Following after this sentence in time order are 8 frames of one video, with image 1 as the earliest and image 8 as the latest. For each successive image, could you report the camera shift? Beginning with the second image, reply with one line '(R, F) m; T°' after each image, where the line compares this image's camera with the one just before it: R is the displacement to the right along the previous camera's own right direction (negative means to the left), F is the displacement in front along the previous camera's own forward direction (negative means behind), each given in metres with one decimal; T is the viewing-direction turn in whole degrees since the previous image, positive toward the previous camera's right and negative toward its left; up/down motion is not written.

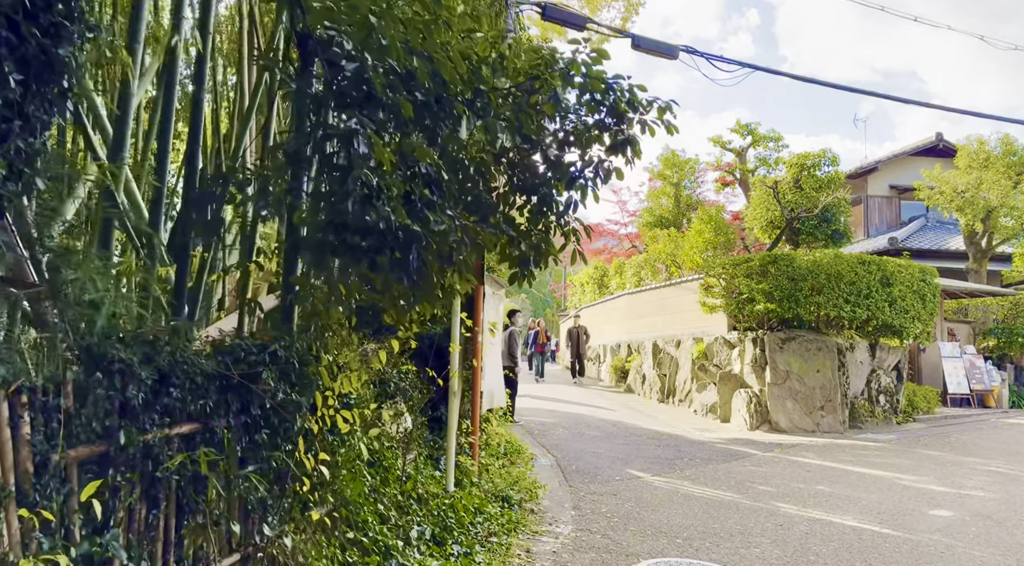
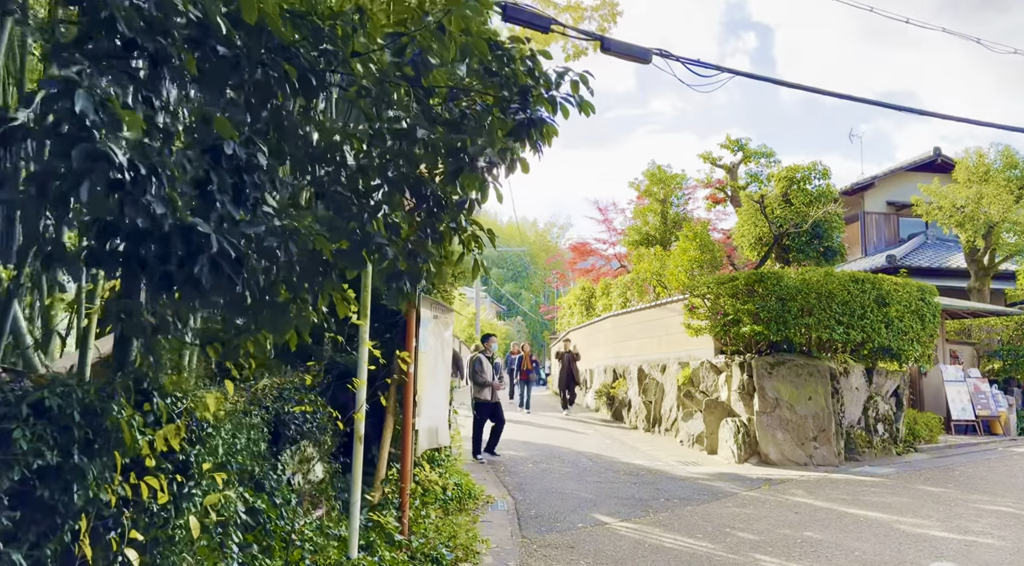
(+0.5, +0.8) m; 0°
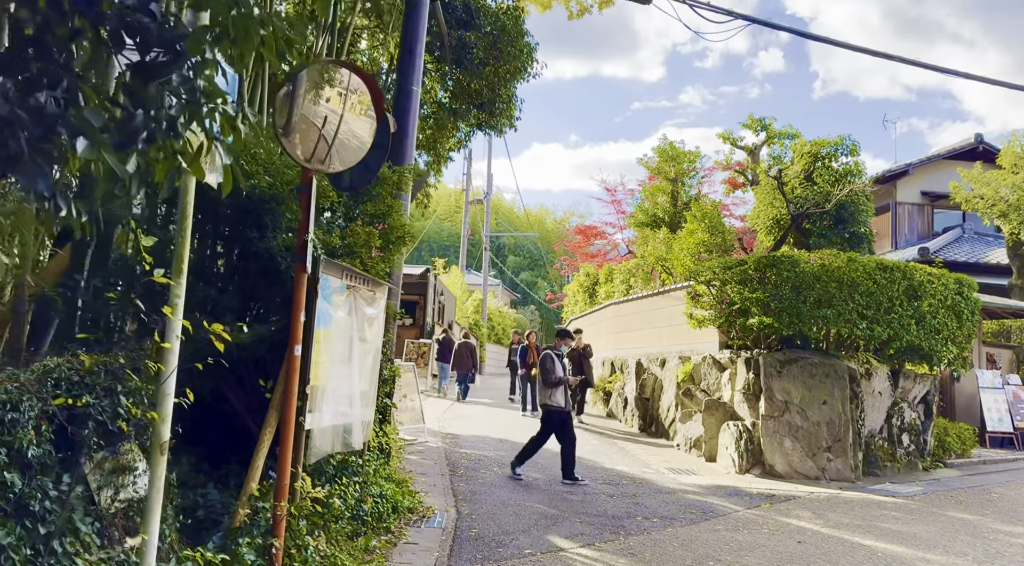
(+0.6, +1.3) m; -2°
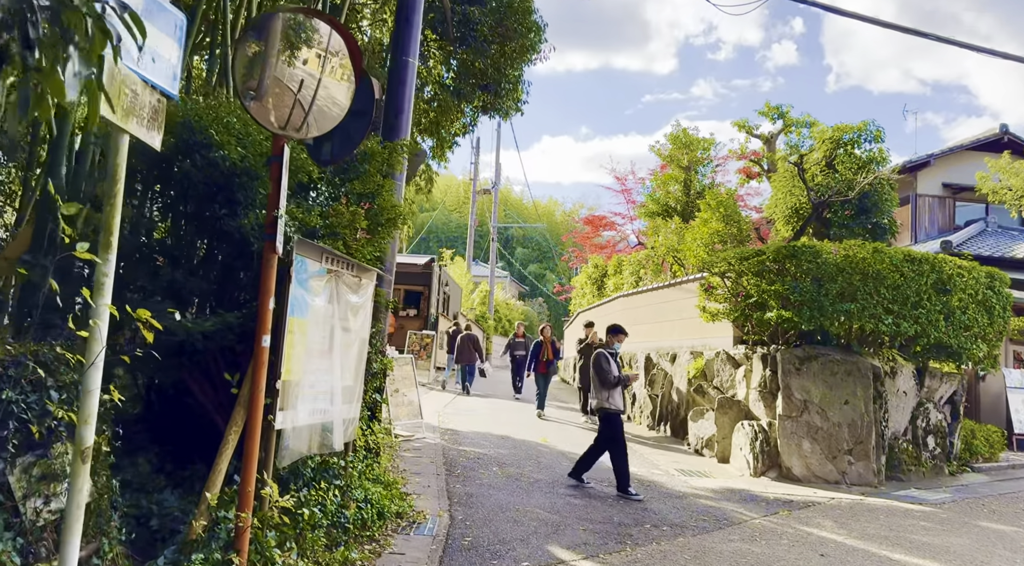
(+0.1, +0.5) m; -1°
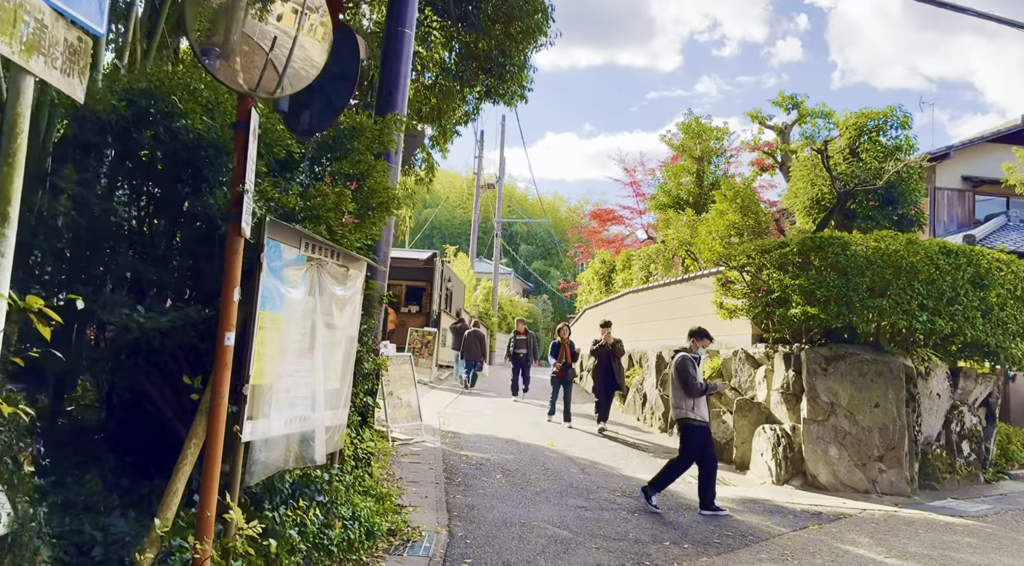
(0.0, +0.6) m; 0°
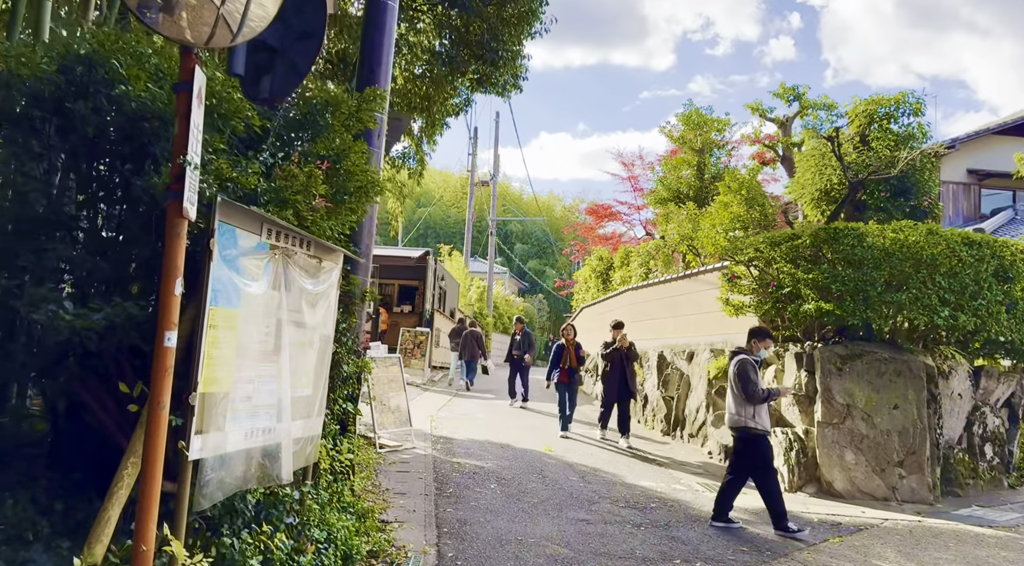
(0.0, +0.5) m; 0°
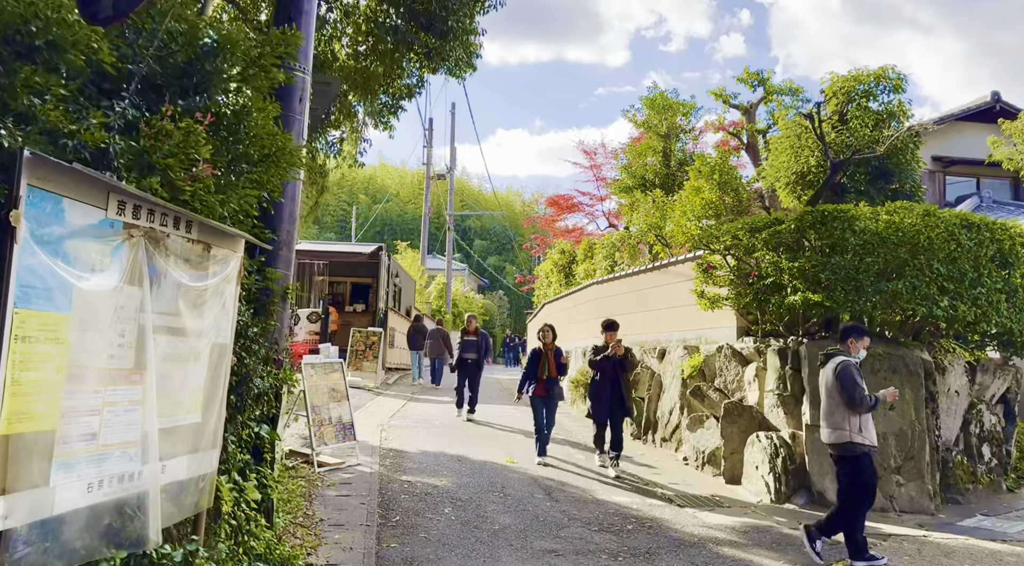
(0.0, +0.9) m; +3°
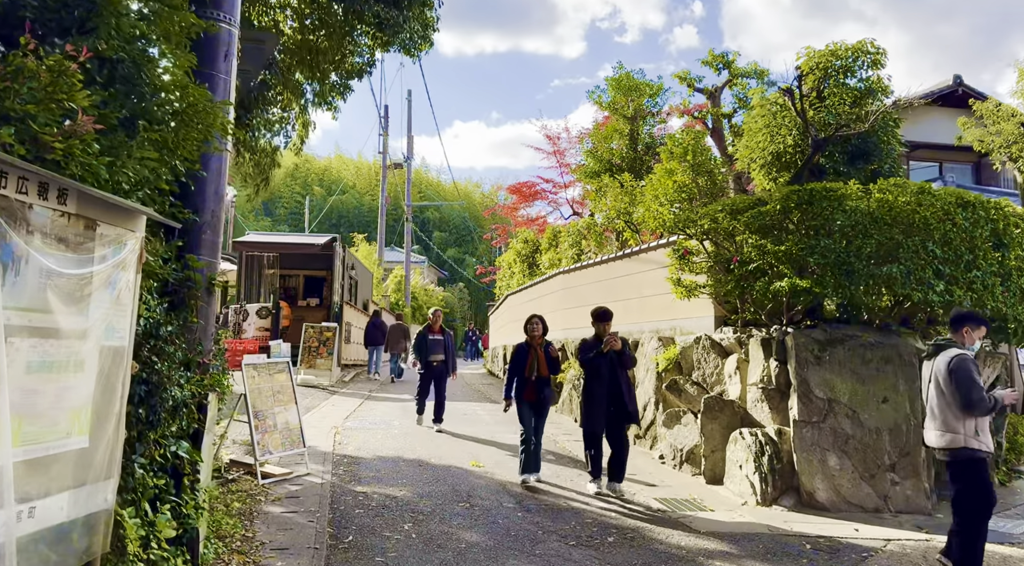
(0.0, +0.6) m; +3°
